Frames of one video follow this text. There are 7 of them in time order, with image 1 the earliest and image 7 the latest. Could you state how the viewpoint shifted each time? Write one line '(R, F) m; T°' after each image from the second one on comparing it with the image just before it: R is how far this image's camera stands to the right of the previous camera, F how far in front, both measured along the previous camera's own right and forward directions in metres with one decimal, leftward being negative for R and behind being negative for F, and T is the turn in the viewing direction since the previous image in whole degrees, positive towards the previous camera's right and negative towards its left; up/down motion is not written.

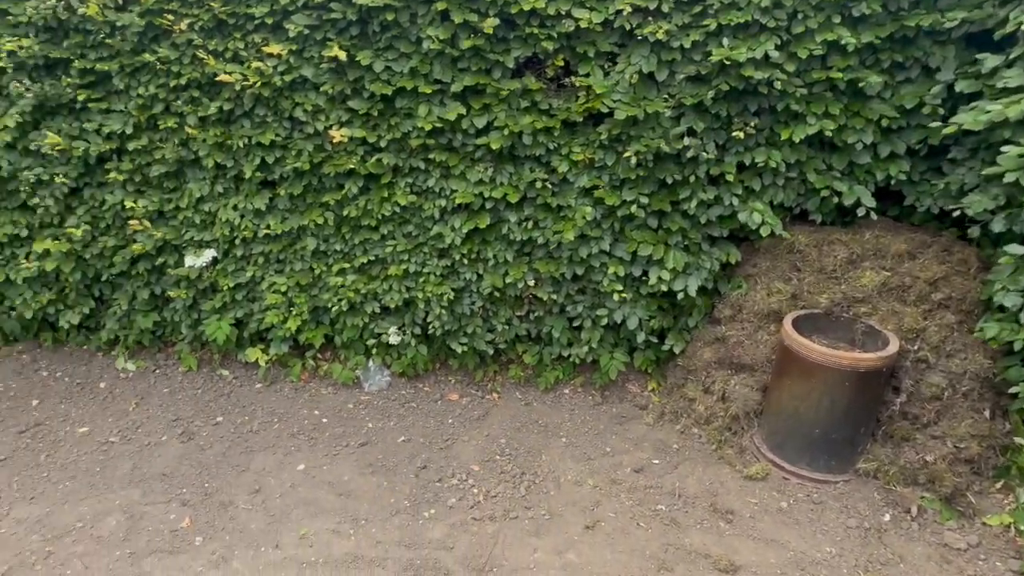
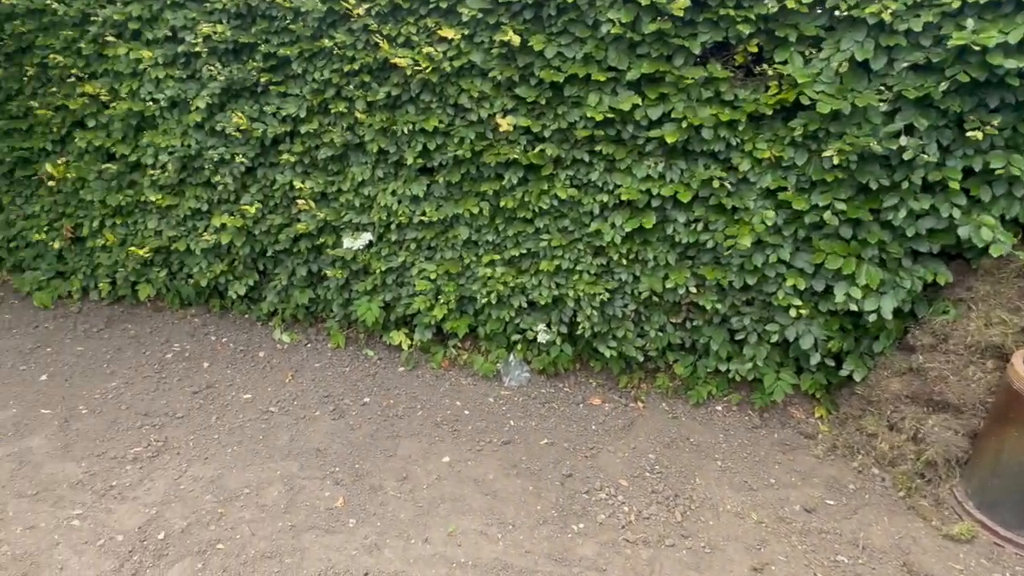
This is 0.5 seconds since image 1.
(-0.3, +0.1) m; -10°
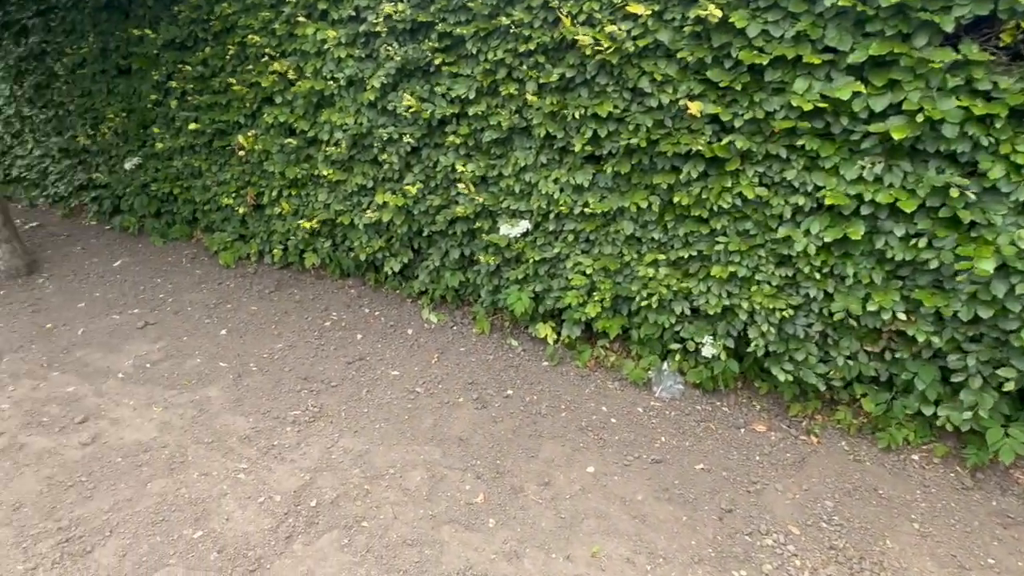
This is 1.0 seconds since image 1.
(-0.2, +0.2) m; -12°
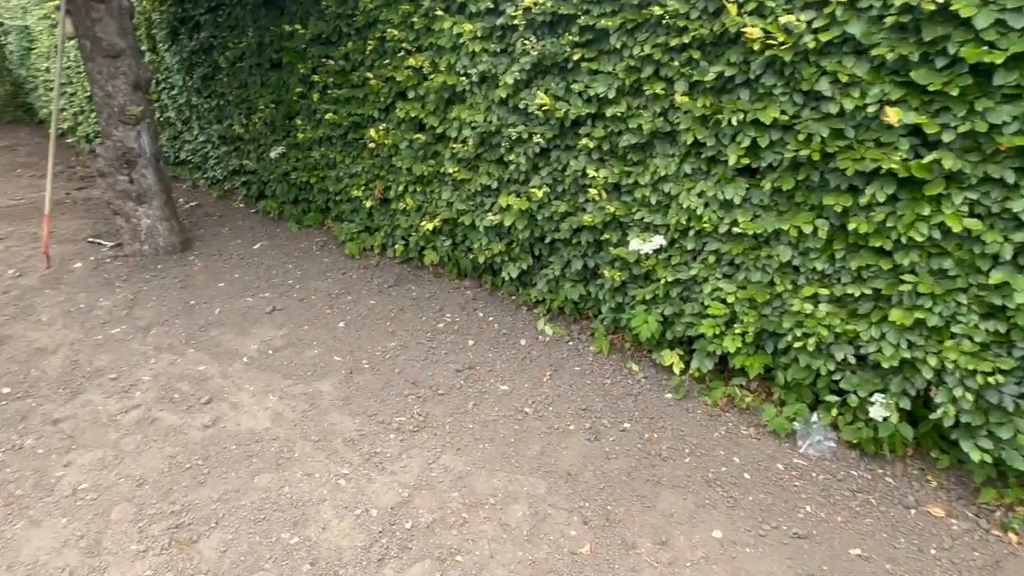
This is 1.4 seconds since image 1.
(-0.1, +0.3) m; -11°
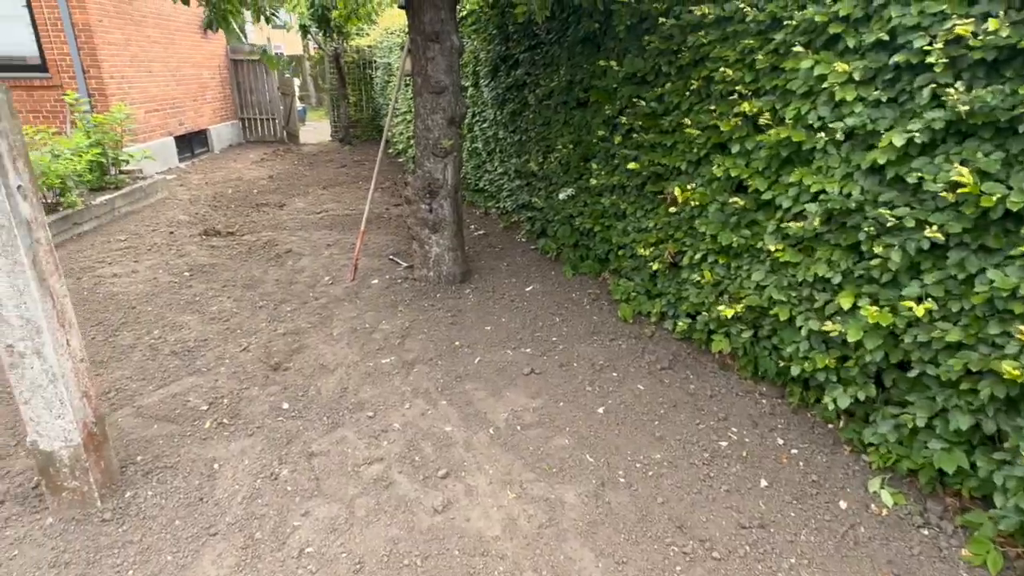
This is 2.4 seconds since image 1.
(-0.3, +0.6) m; -25°
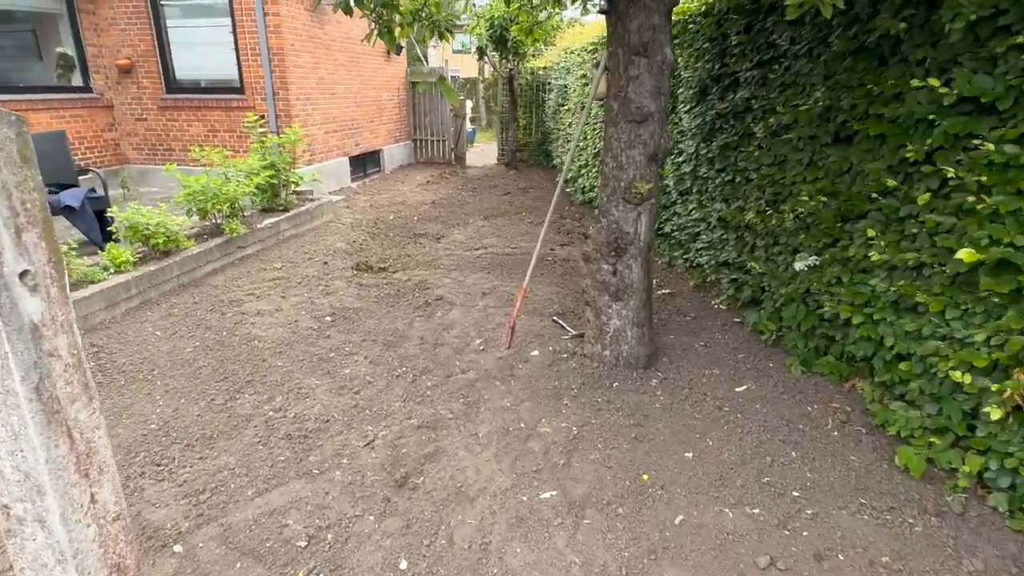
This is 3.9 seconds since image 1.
(-0.4, +1.1) m; -14°
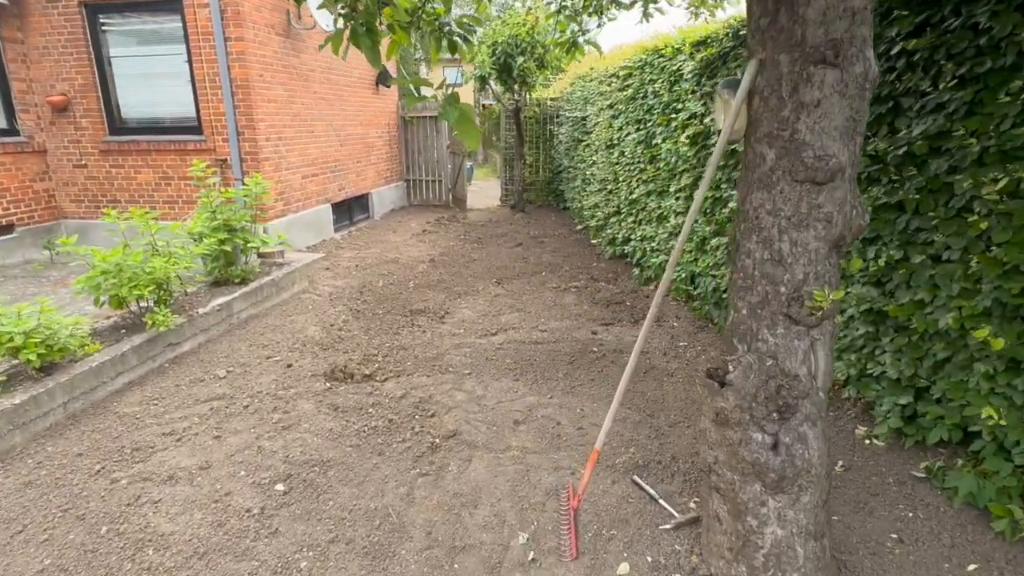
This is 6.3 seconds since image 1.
(-0.3, +1.7) m; +1°
